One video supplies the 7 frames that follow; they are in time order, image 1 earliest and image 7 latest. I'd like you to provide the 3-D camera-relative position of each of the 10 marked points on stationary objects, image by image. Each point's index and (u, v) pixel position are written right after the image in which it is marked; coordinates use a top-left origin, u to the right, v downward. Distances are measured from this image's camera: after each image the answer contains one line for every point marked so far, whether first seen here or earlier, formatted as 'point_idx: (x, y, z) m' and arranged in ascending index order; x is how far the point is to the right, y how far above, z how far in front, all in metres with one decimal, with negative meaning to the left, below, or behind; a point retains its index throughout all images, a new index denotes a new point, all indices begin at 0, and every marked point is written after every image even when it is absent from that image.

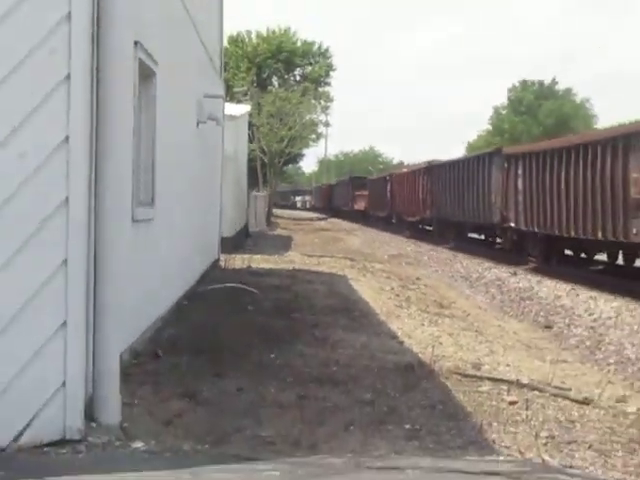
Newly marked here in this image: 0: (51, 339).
0: (-1.2, -0.4, +2.7) m
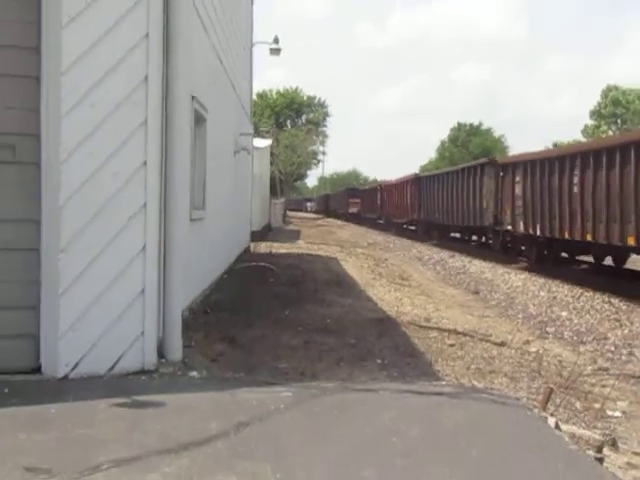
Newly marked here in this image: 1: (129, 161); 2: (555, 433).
0: (-1.2, -0.4, +3.8) m
1: (-1.2, +0.5, +3.7) m
2: (+1.3, -1.1, +3.3) m
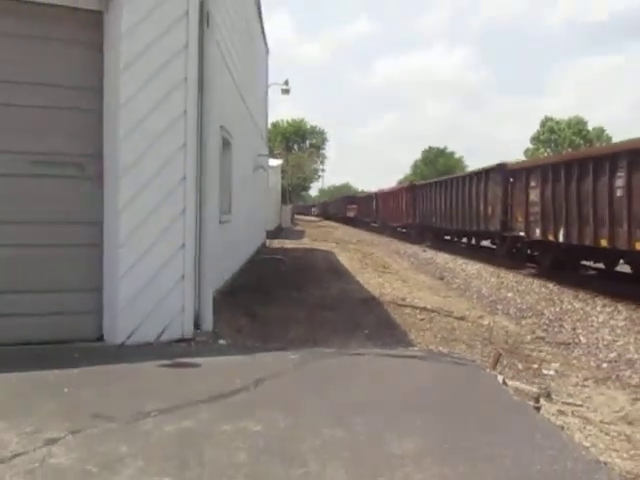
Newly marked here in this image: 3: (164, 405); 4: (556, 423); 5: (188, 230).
0: (-1.2, -0.4, +4.8) m
1: (-1.2, +0.5, +4.7) m
2: (+1.3, -1.1, +4.3) m
3: (-1.0, -1.1, +3.7) m
4: (+1.7, -1.3, +4.2) m
5: (-1.1, +0.1, +4.8) m
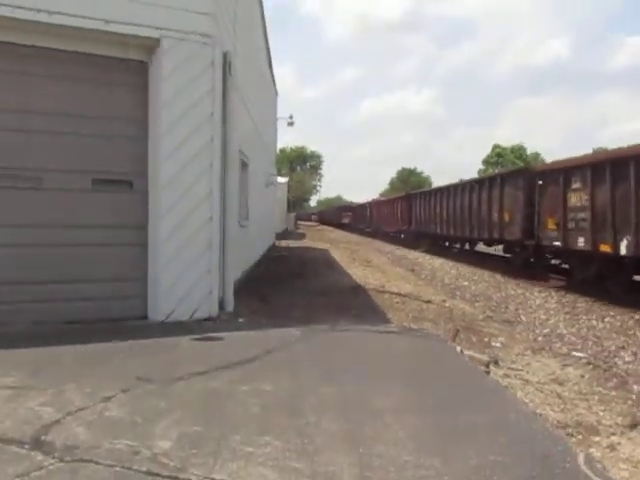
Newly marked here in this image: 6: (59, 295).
0: (-1.2, -0.4, +6.0) m
1: (-1.2, +0.5, +6.0) m
2: (+1.3, -1.1, +5.5) m
3: (-1.0, -1.1, +4.9) m
4: (+1.7, -1.3, +5.4) m
5: (-1.1, +0.1, +6.0) m
6: (-2.6, -0.5, +5.7) m
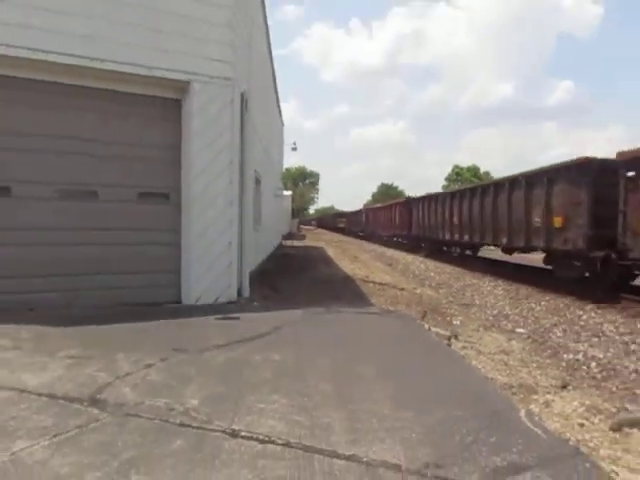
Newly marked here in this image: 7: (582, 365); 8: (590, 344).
0: (-1.2, -0.4, +7.5) m
1: (-1.2, +0.5, +7.5) m
2: (+1.3, -1.1, +7.0) m
3: (-1.0, -1.1, +6.4) m
4: (+1.6, -1.3, +6.9) m
5: (-1.1, +0.1, +7.6) m
6: (-2.6, -0.5, +7.3) m
7: (+3.1, -1.5, +6.9) m
8: (+3.5, -1.4, +7.7) m
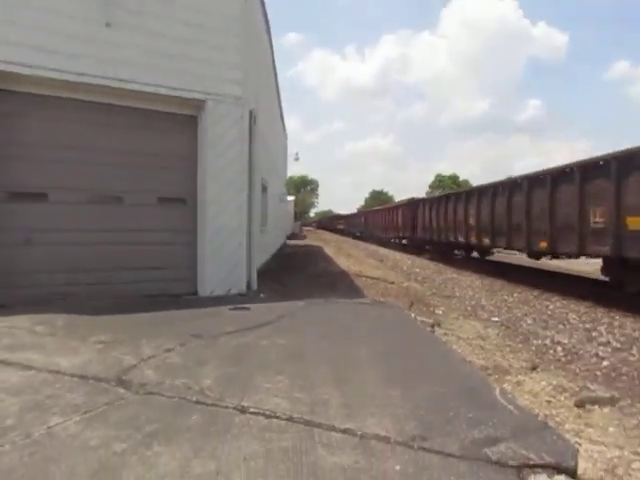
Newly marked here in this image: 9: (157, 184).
0: (-1.2, -0.4, +8.5) m
1: (-1.3, +0.5, +8.5) m
2: (+1.3, -1.1, +8.0) m
3: (-1.1, -1.1, +7.4) m
4: (+1.6, -1.3, +7.8) m
5: (-1.1, +0.1, +8.5) m
6: (-2.6, -0.5, +8.2) m
7: (+3.1, -1.5, +7.9) m
8: (+3.5, -1.4, +8.6) m
9: (-2.3, +0.8, +8.3) m
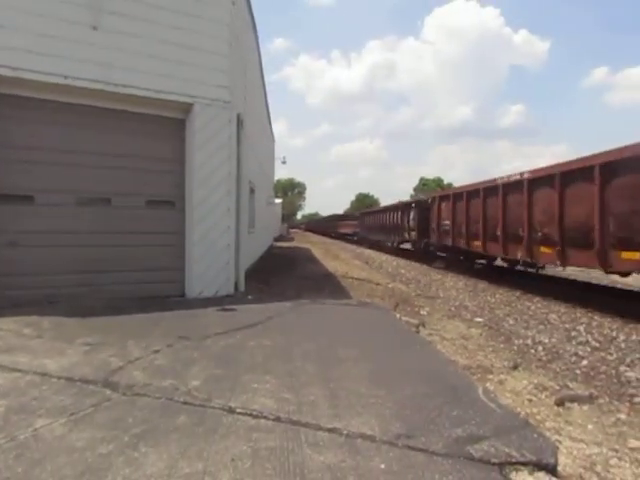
0: (-1.4, -0.4, +8.6) m
1: (-1.4, +0.5, +8.6) m
2: (+1.1, -1.1, +8.1) m
3: (-1.2, -1.1, +7.5) m
4: (+1.5, -1.3, +8.0) m
5: (-1.3, 0.0, +8.6) m
6: (-2.8, -0.6, +8.3) m
7: (+2.9, -1.5, +8.1) m
8: (+3.3, -1.4, +8.8) m
9: (-2.5, +0.8, +8.4) m
